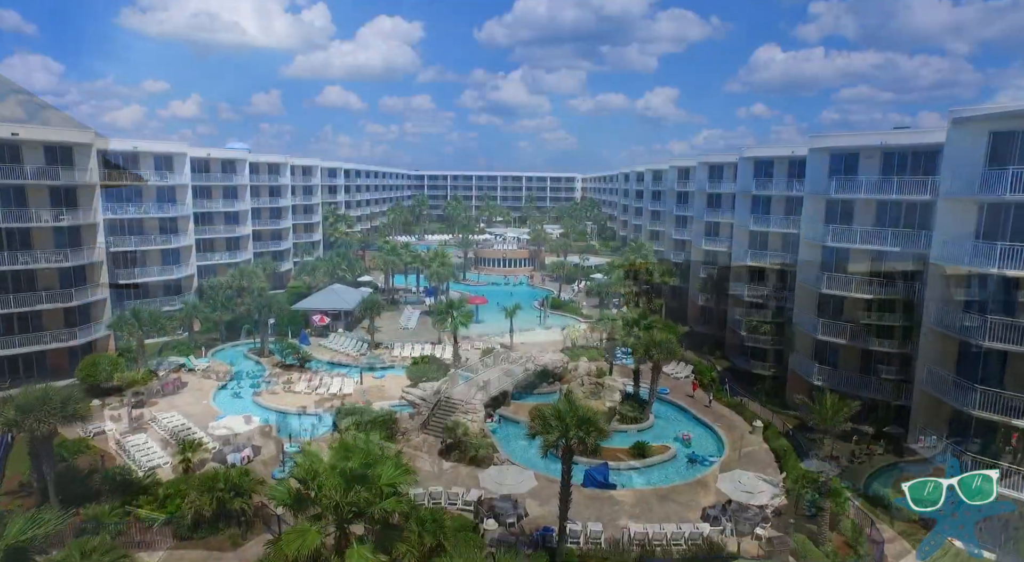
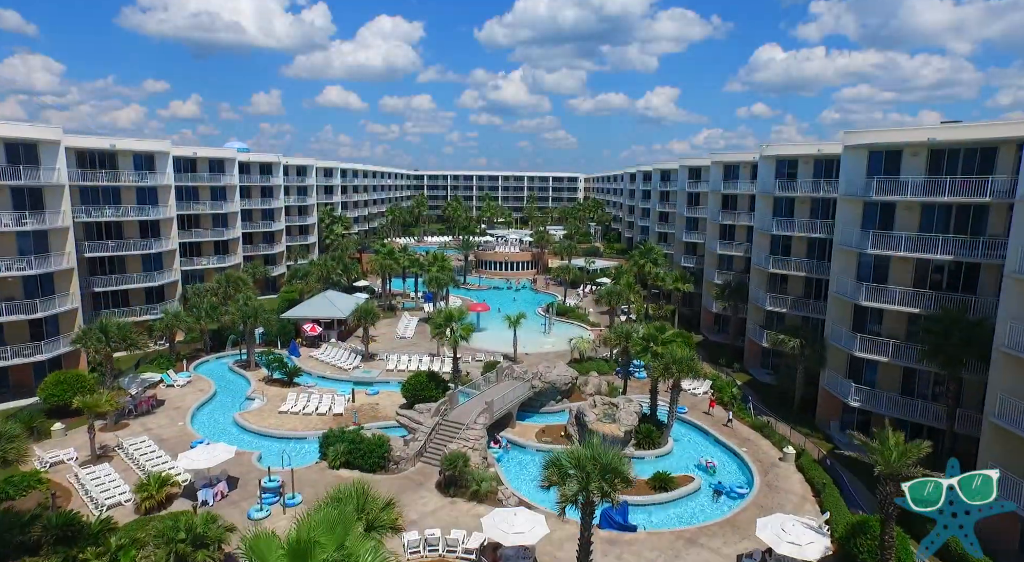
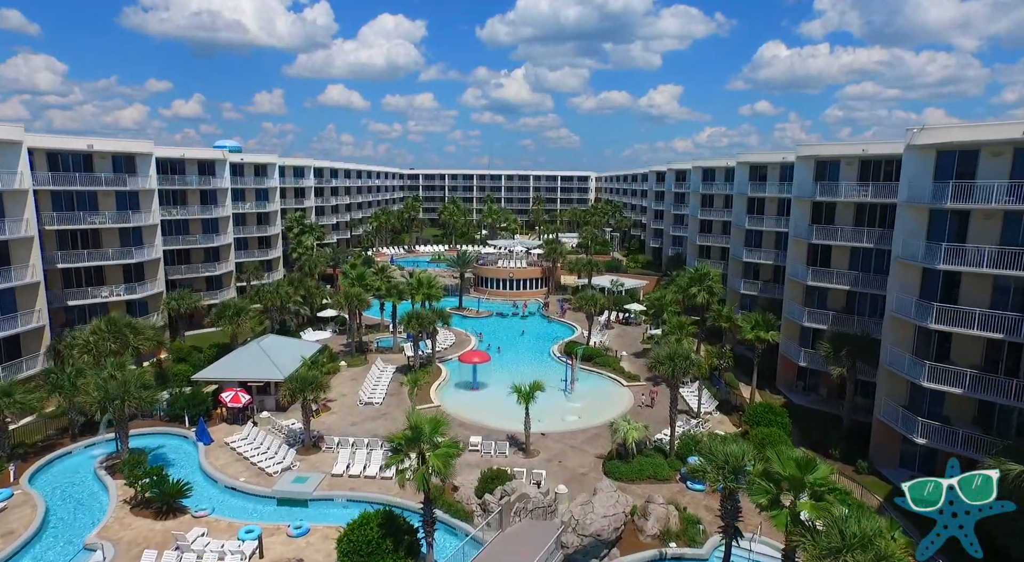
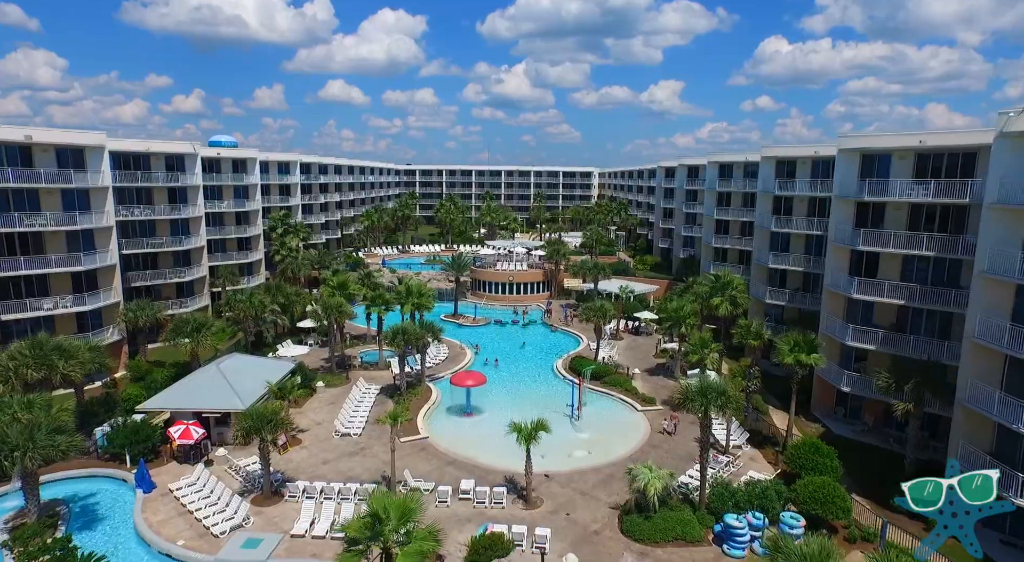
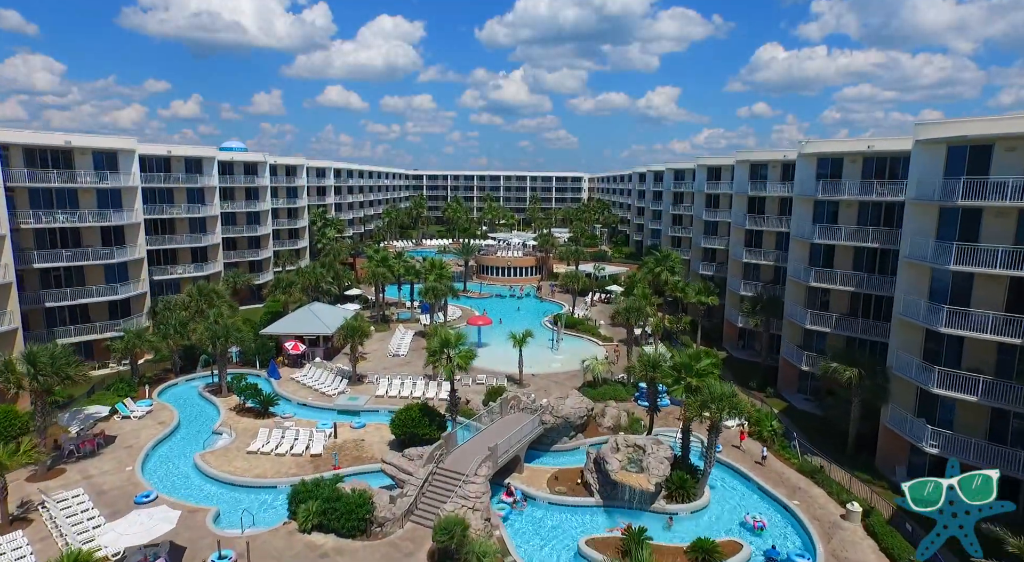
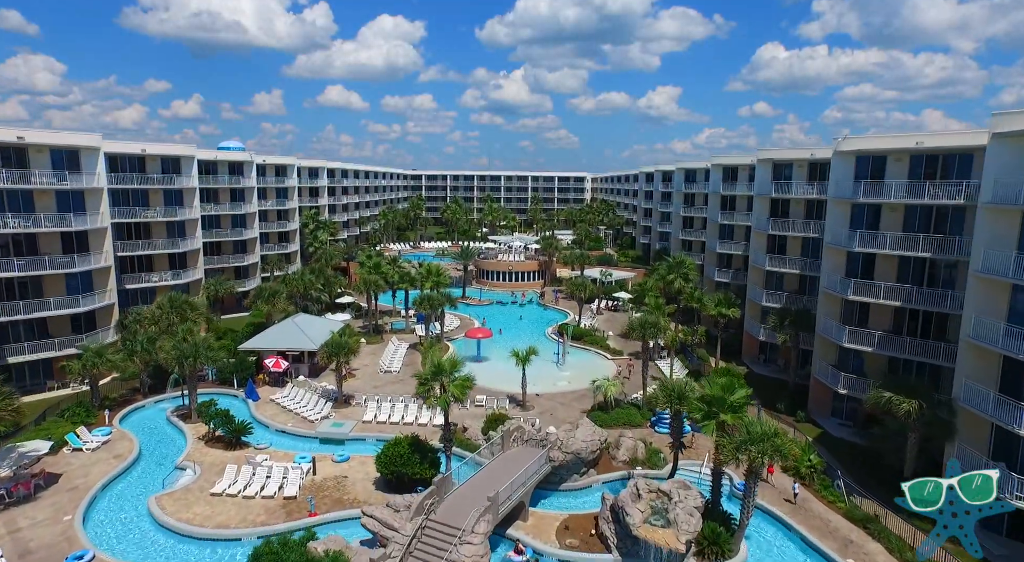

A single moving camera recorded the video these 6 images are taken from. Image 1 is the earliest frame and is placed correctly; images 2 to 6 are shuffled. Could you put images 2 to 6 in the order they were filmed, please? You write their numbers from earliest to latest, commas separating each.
2, 5, 6, 3, 4
